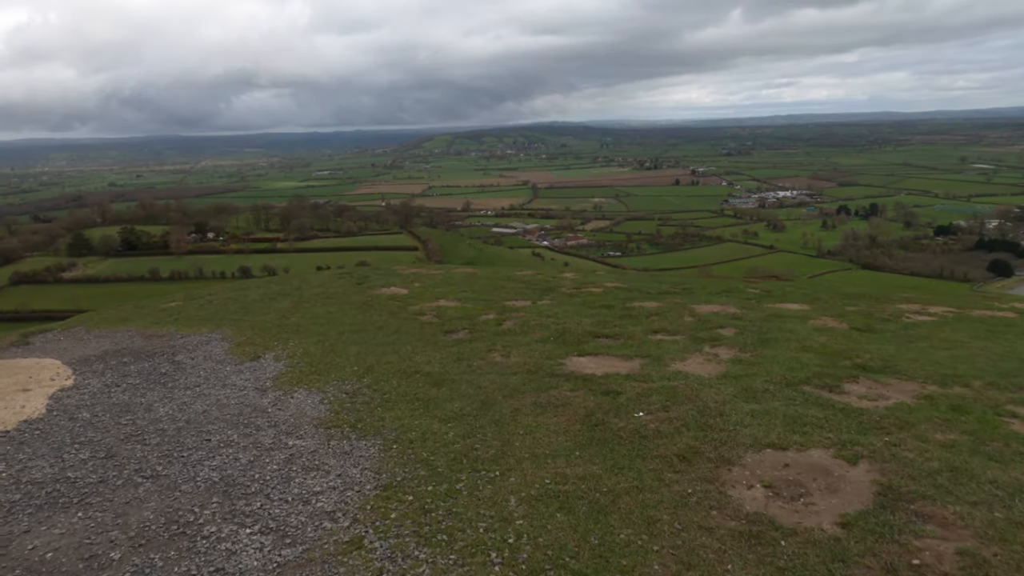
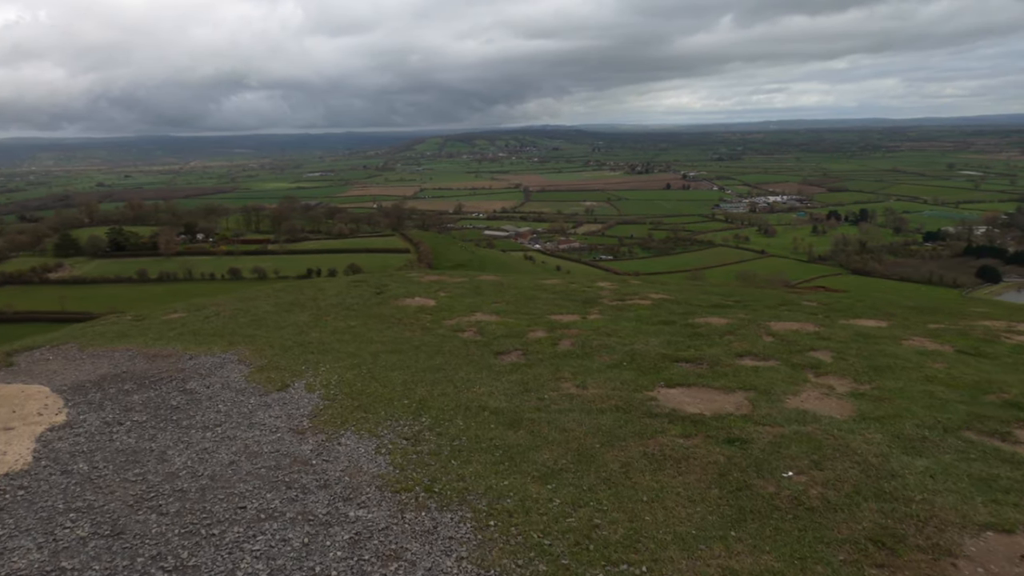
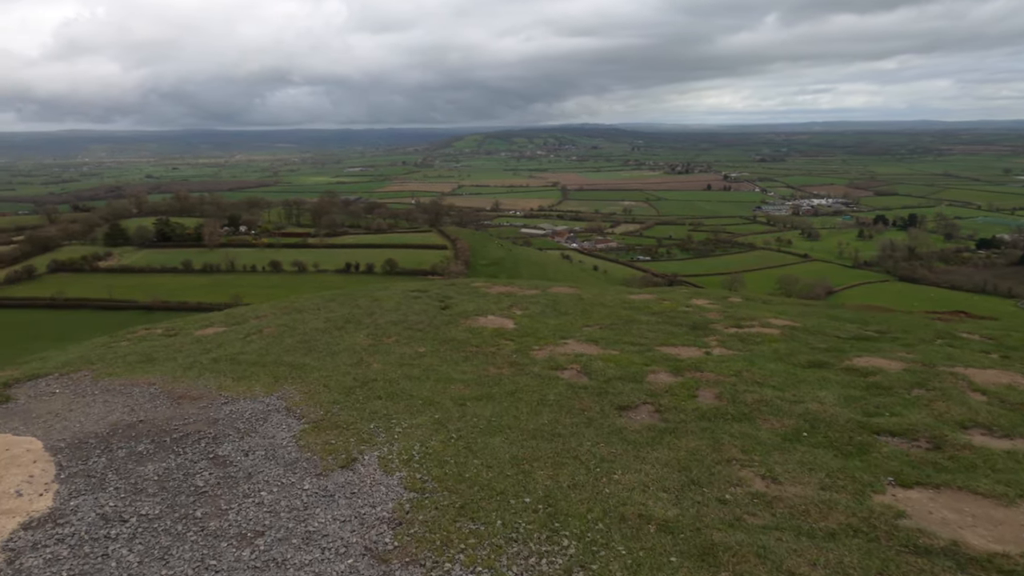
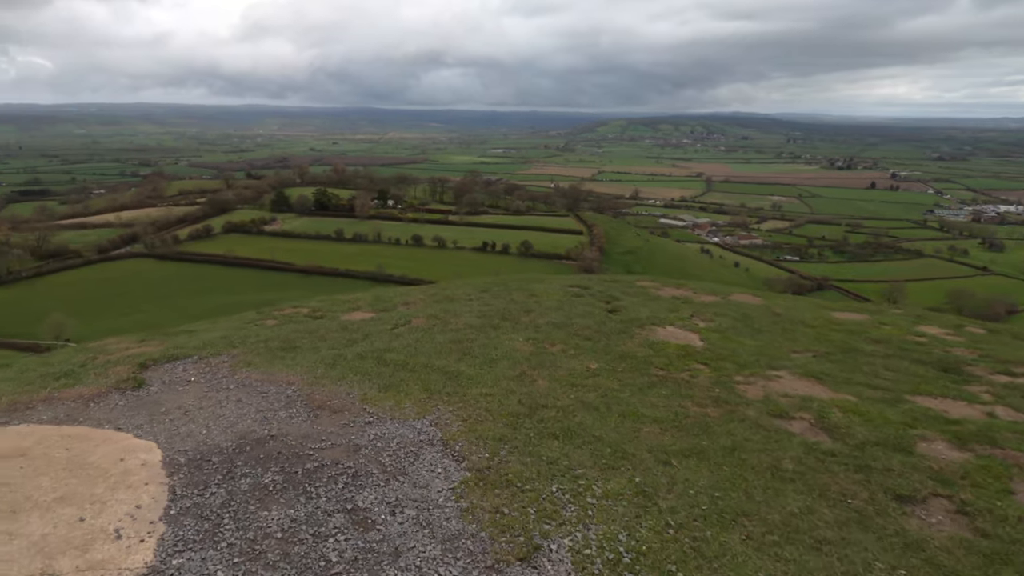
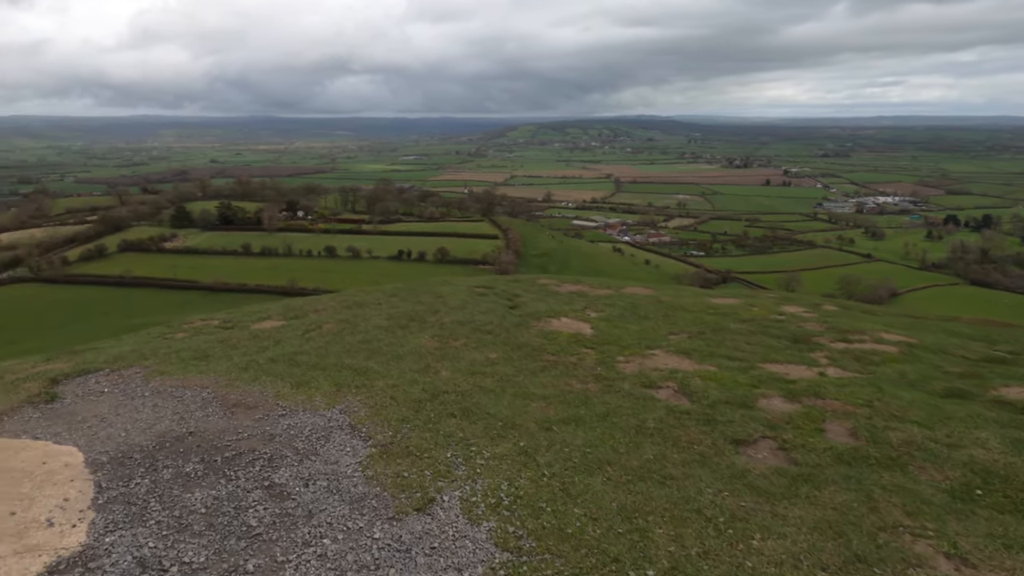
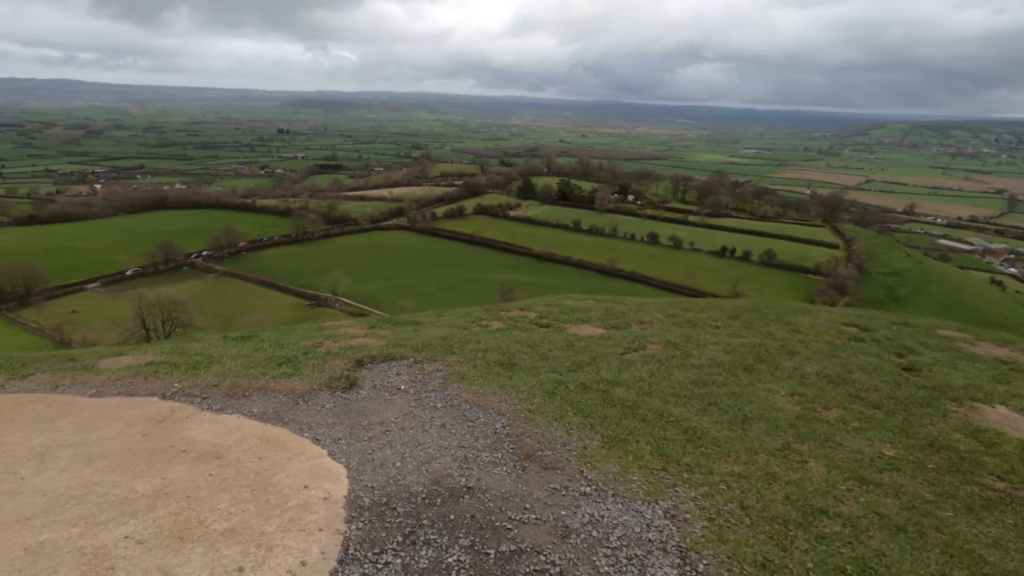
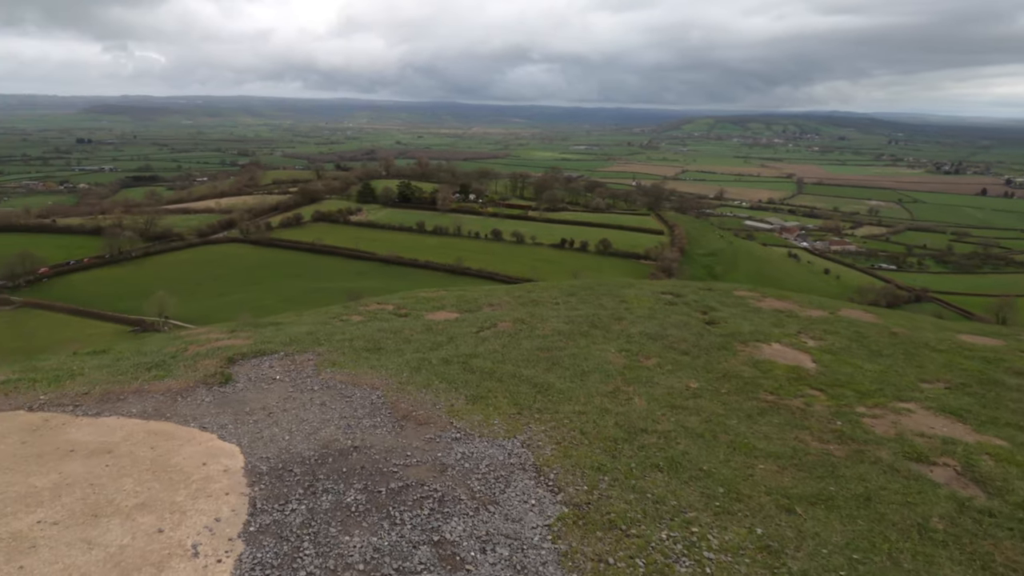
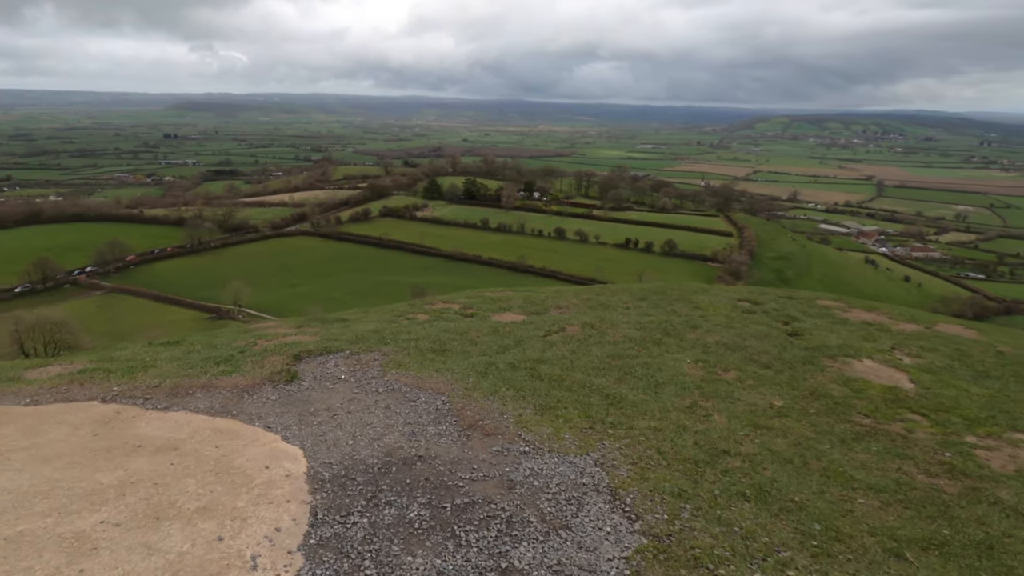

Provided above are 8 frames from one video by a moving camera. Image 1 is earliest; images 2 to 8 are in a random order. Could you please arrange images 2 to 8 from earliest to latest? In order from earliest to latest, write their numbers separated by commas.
2, 3, 5, 4, 7, 8, 6
